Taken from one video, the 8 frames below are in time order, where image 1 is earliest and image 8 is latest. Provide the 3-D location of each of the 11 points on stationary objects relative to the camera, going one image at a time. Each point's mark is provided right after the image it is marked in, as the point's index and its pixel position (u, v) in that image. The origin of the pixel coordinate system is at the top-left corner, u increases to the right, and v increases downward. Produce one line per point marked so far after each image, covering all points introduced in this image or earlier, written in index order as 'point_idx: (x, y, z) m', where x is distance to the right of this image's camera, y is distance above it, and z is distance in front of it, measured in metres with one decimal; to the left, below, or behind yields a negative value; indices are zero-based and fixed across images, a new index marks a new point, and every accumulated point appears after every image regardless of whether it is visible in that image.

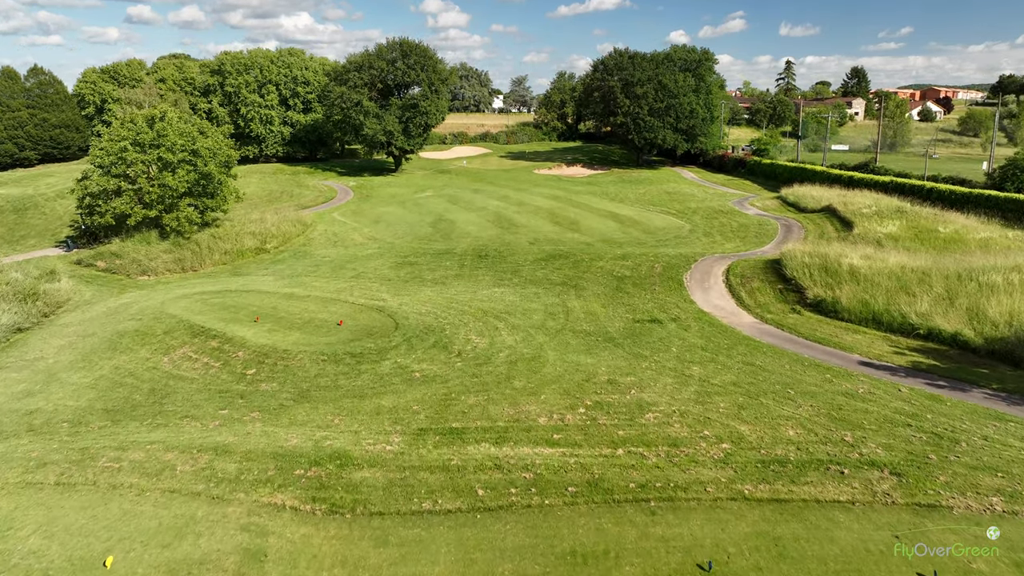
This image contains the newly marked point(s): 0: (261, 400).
0: (-5.8, -2.6, +12.1) m
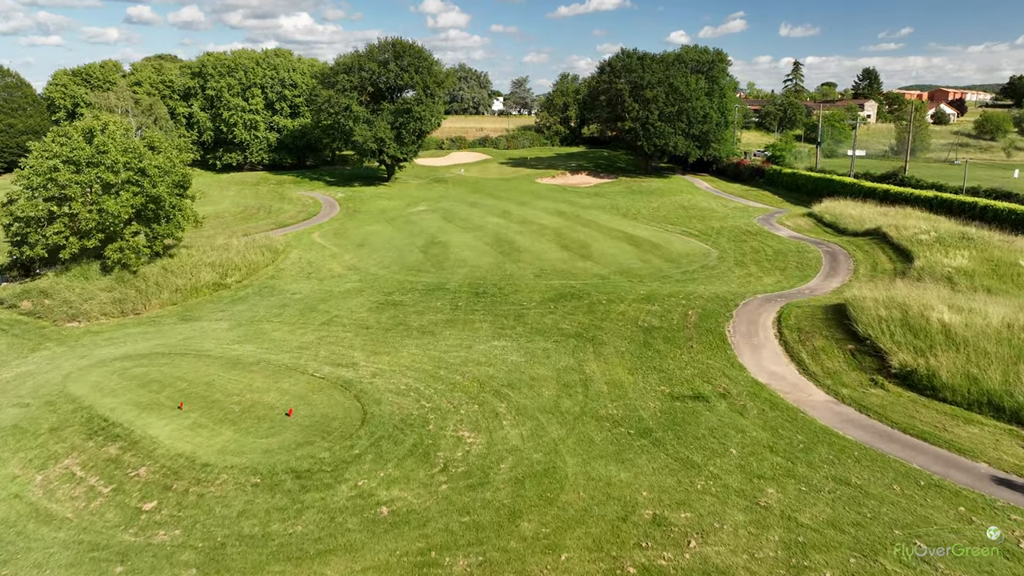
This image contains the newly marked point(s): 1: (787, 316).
0: (-5.6, -4.3, +8.2) m
1: (+9.1, -0.9, +17.6) m
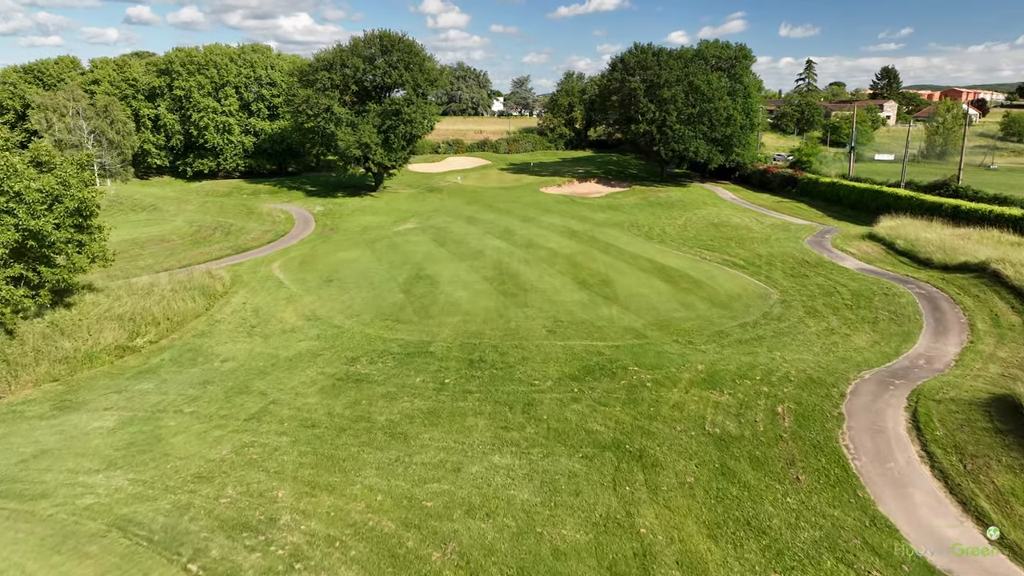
0: (-5.4, -6.4, +2.4) m
1: (+9.3, -3.0, +11.9) m
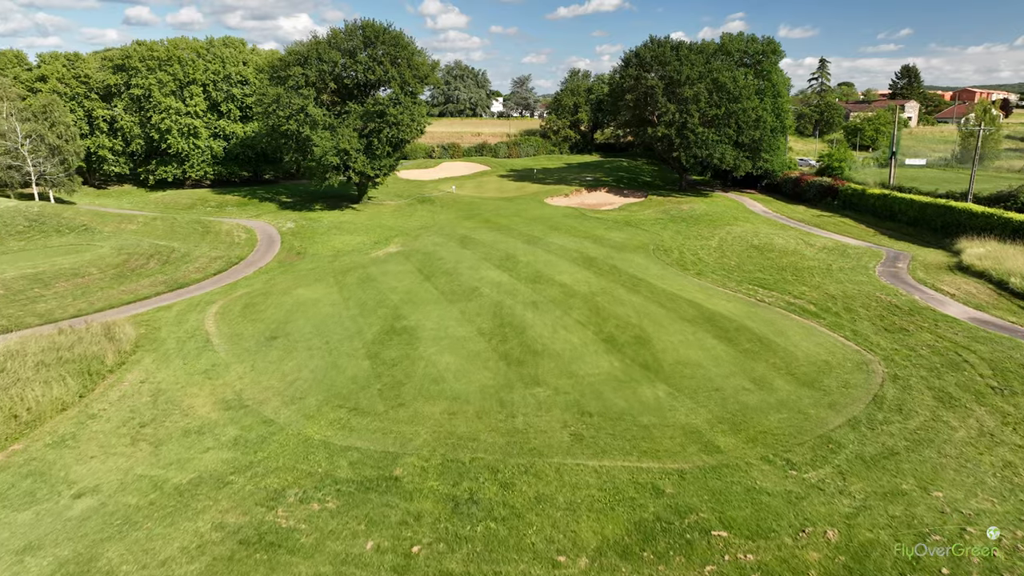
0: (-5.3, -8.3, -3.4) m
1: (+9.5, -4.9, +6.0) m
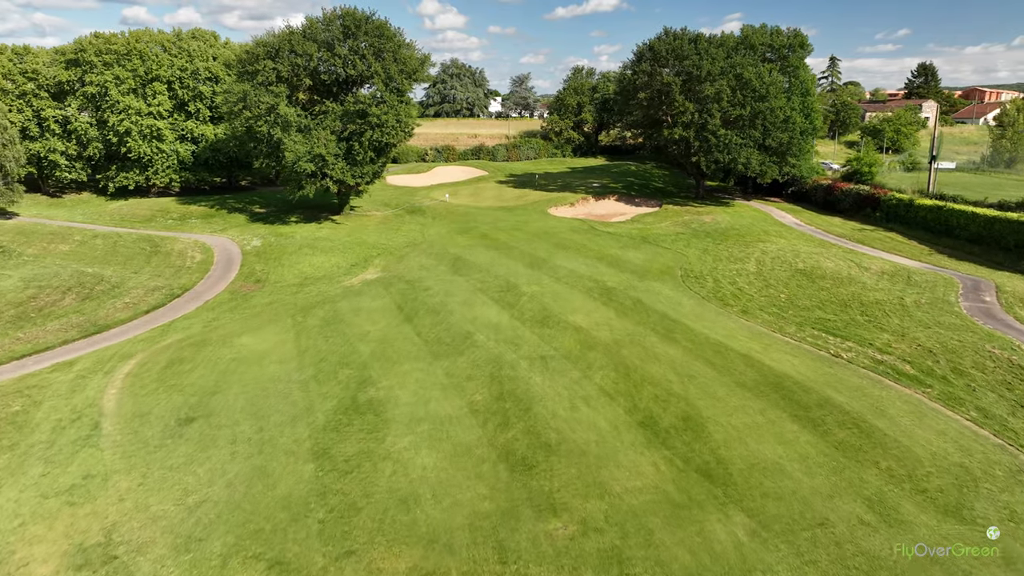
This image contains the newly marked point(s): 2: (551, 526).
0: (-5.1, -9.9, -8.3) m
1: (+9.6, -6.5, +1.2) m
2: (+0.7, -4.4, +9.9) m
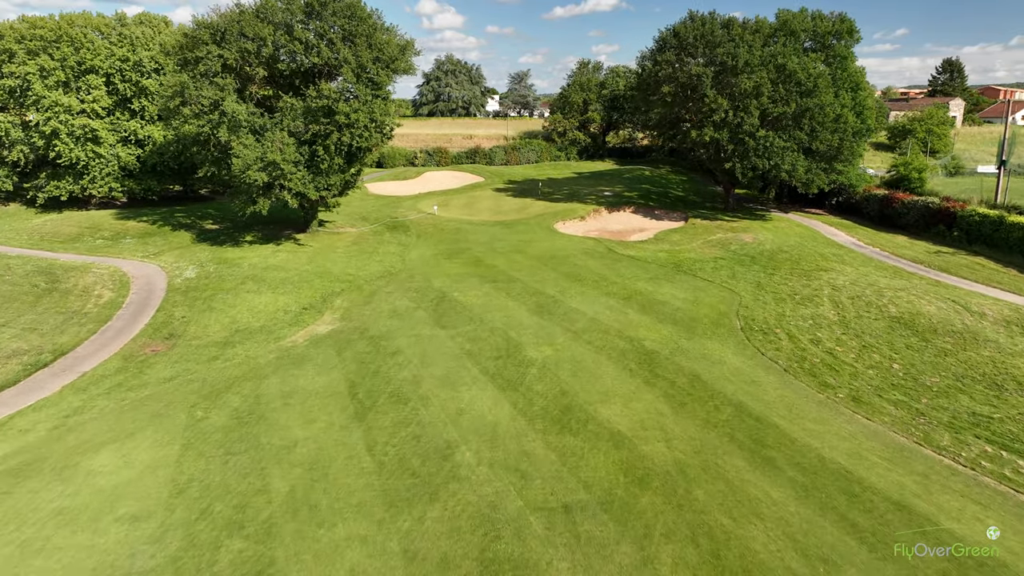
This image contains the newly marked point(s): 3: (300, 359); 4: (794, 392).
0: (-4.9, -12.0, -14.8) m
1: (+9.8, -8.5, -5.2) m
2: (+0.8, -6.4, +3.4) m
3: (-6.6, -2.2, +16.5) m
4: (+7.5, -2.7, +14.2) m
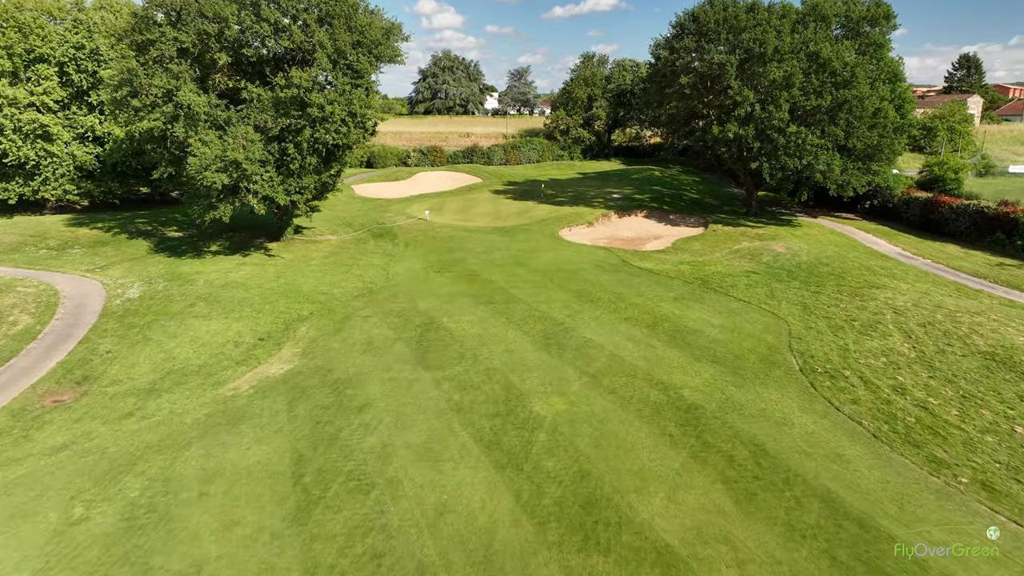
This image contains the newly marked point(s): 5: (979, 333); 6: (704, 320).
0: (-4.9, -12.8, -18.6) m
1: (+9.8, -9.4, -9.0) m
2: (+0.9, -7.3, -0.4) m
3: (-6.6, -3.1, +12.7) m
4: (+7.5, -3.6, +10.4) m
5: (+15.3, -1.4, +17.3) m
6: (+6.8, -1.0, +18.9) m
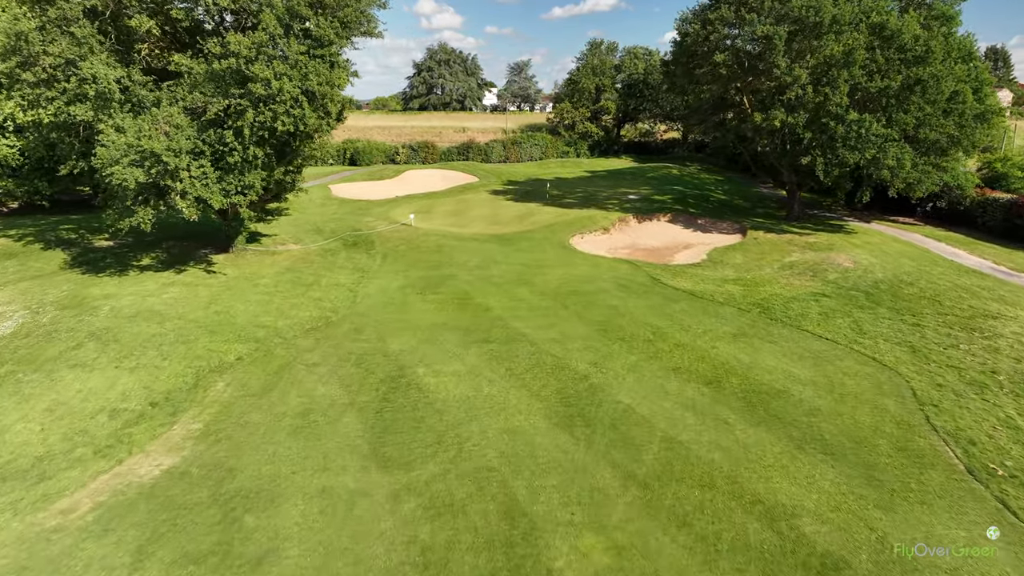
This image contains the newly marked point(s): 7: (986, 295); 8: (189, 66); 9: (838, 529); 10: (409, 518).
0: (-4.7, -13.8, -24.0) m
1: (+9.9, -10.3, -14.5) m
2: (+1.0, -8.2, -5.8) m
3: (-6.5, -4.1, +7.2) m
4: (+7.6, -4.6, +5.0) m
5: (+15.4, -2.4, +11.9) m
6: (+6.9, -2.0, +13.4) m
7: (+17.4, -0.2, +19.0) m
8: (-12.0, +8.2, +19.7) m
9: (+5.0, -3.6, +8.1) m
10: (-1.6, -3.6, +8.4) m
